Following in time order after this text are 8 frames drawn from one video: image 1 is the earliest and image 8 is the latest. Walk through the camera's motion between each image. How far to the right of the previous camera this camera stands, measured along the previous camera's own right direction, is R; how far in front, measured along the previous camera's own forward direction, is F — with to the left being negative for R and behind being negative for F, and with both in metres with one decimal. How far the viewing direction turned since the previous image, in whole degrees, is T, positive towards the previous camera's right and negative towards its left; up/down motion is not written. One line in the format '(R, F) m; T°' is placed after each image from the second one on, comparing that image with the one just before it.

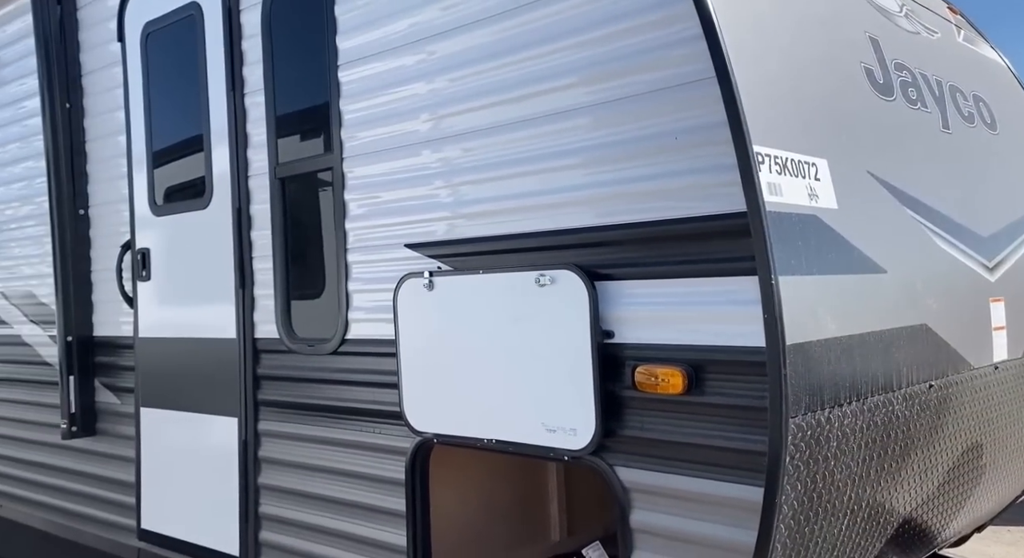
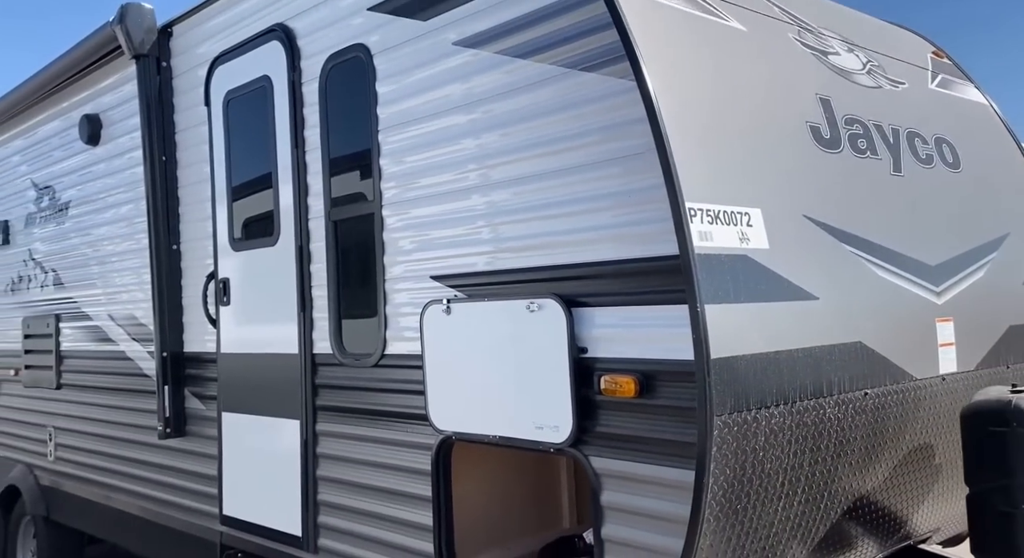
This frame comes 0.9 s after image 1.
(+0.2, -0.4) m; -5°
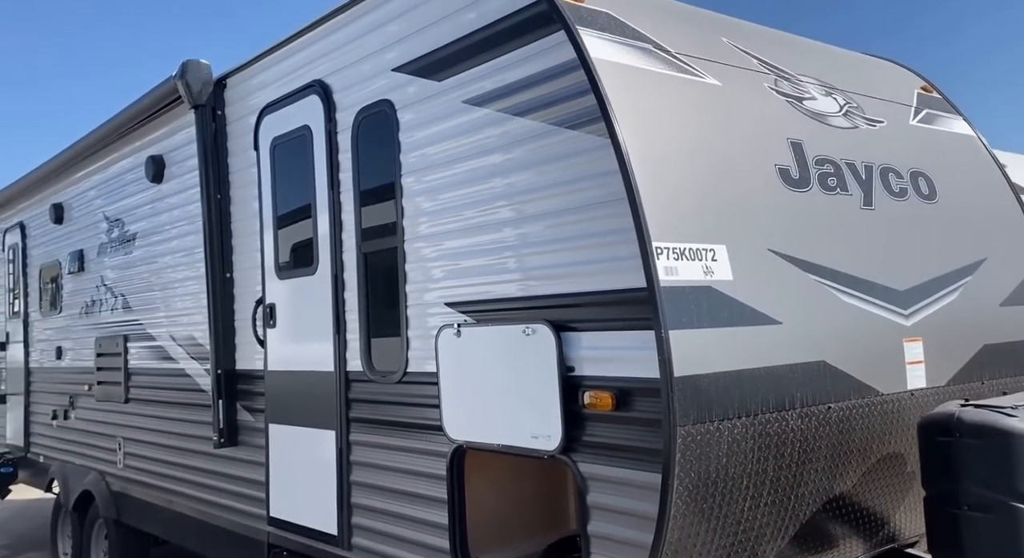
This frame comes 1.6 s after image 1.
(+0.1, -0.3) m; -4°
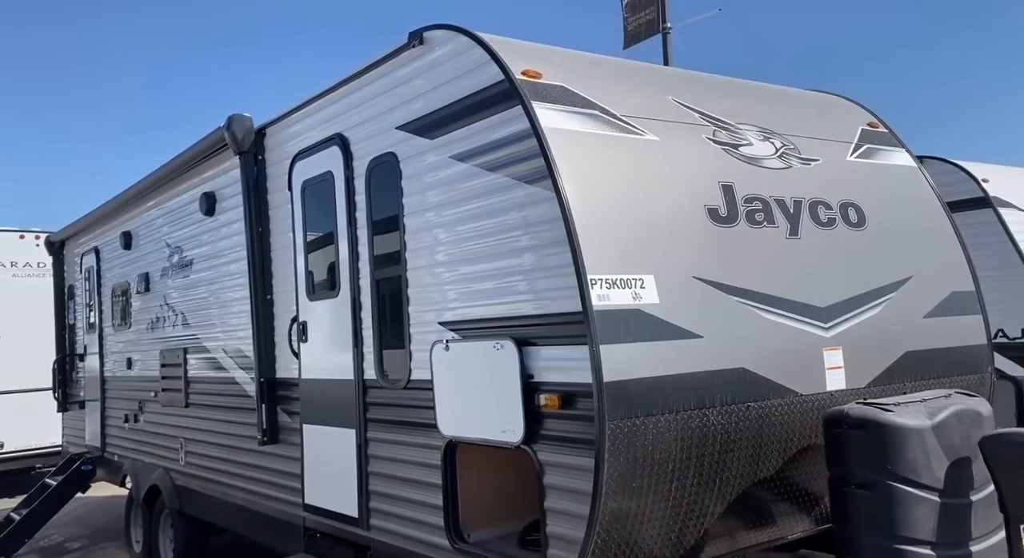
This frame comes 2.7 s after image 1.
(+0.3, -0.5) m; -4°
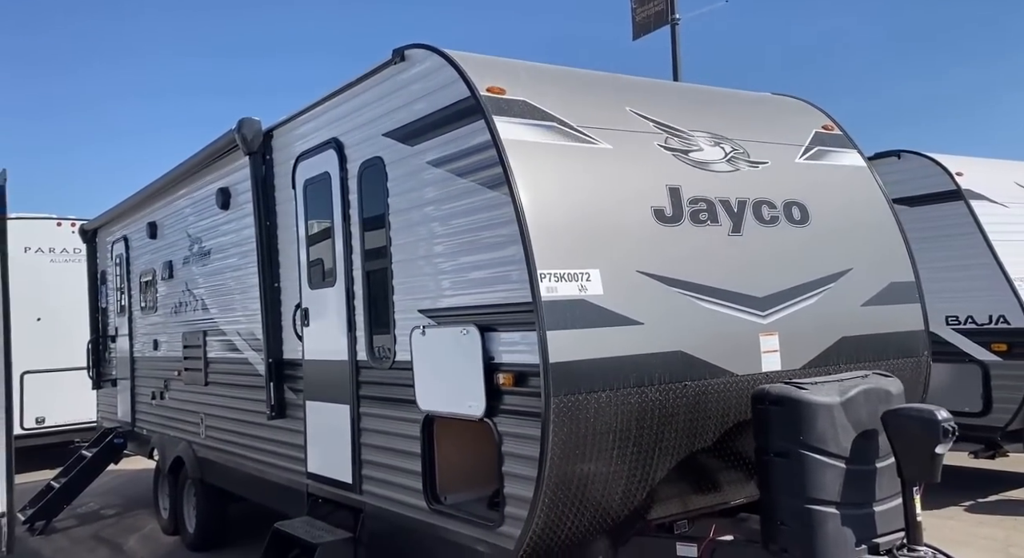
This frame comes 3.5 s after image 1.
(+0.2, -0.4) m; -2°
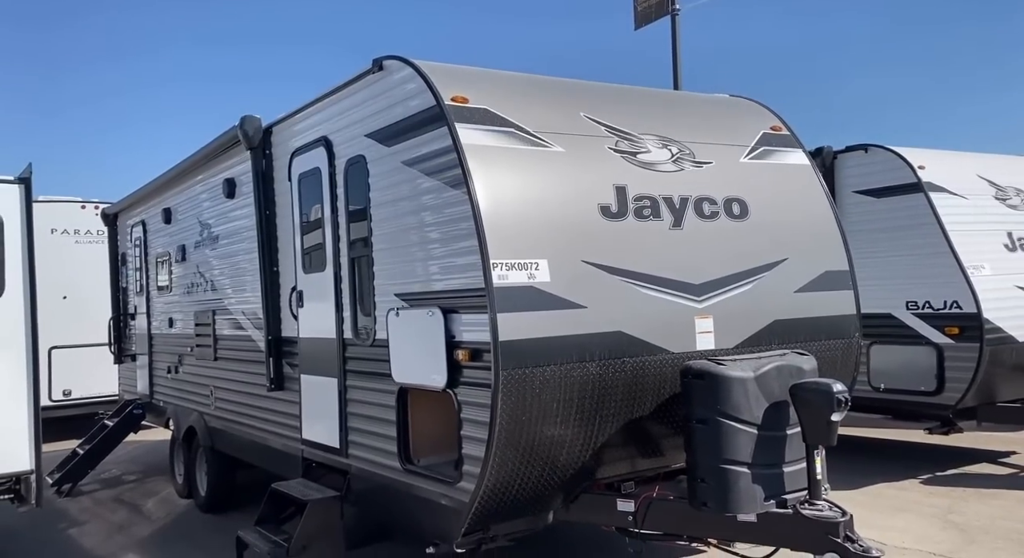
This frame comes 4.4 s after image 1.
(+0.3, -0.4) m; -1°
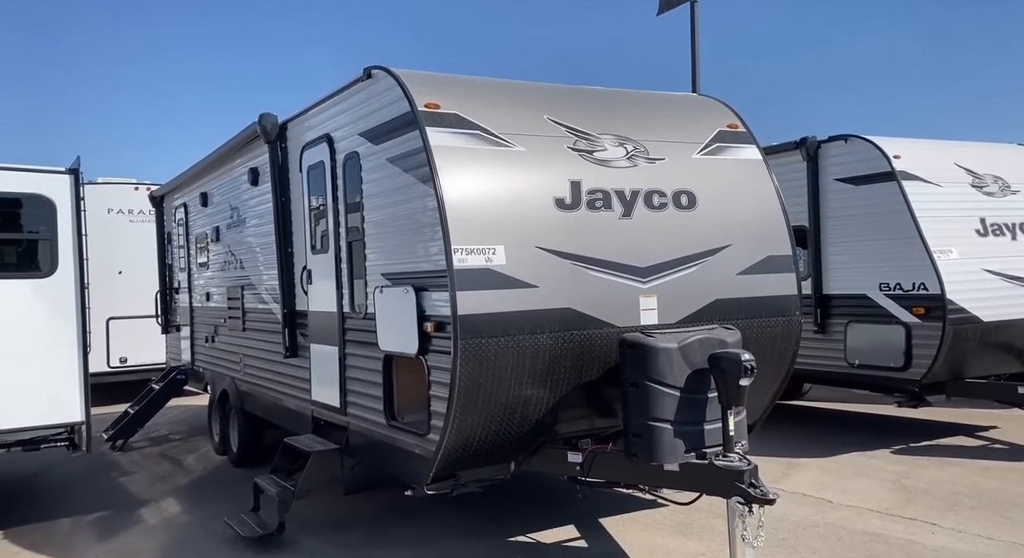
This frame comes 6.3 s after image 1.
(+0.4, -0.6) m; -3°
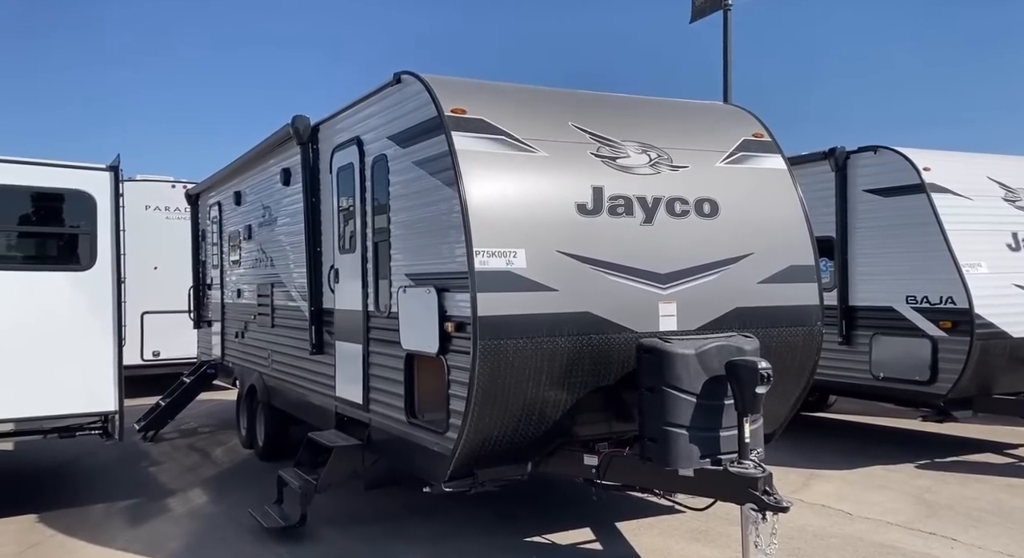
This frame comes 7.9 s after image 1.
(+0.1, -0.1) m; -2°
